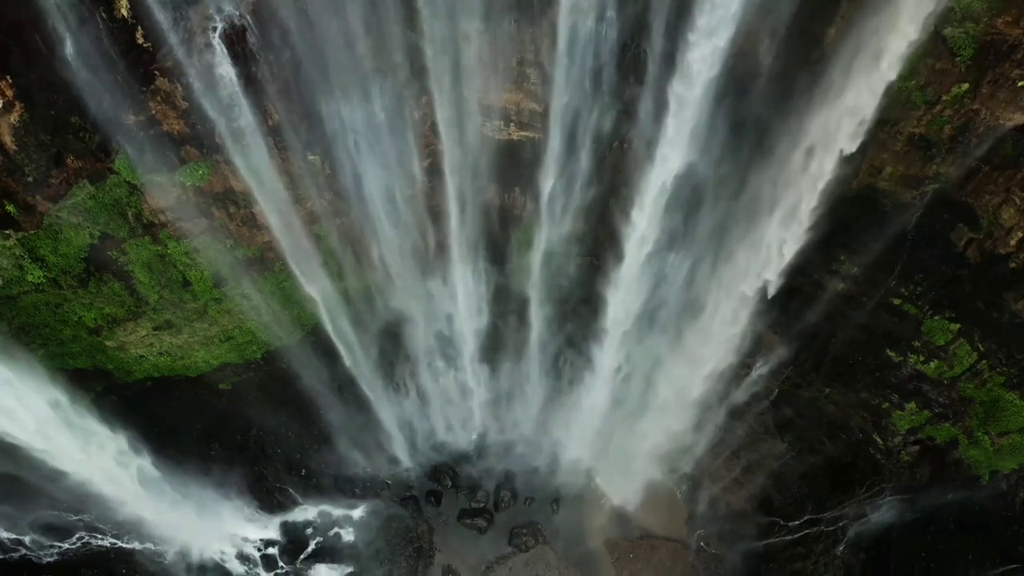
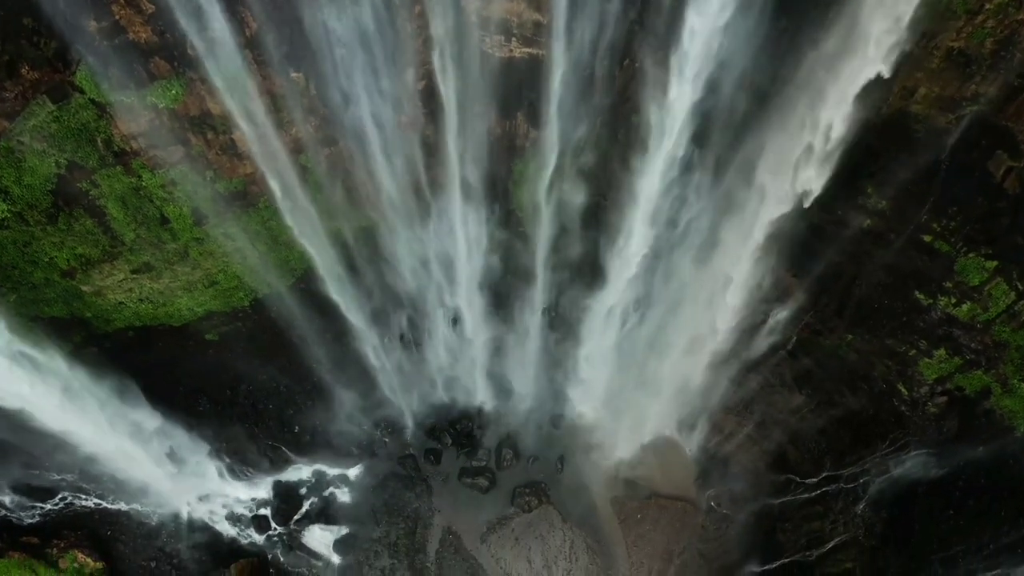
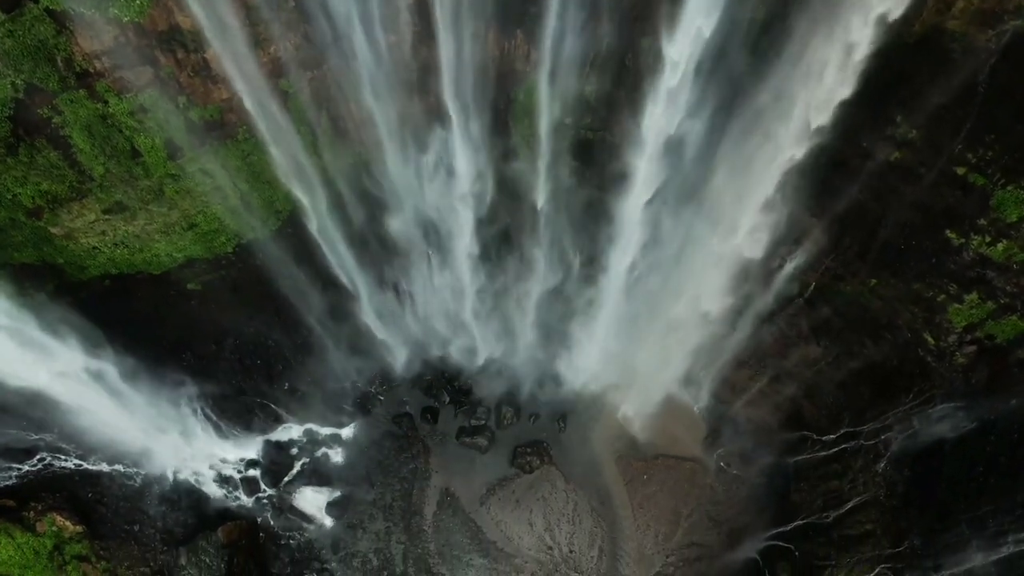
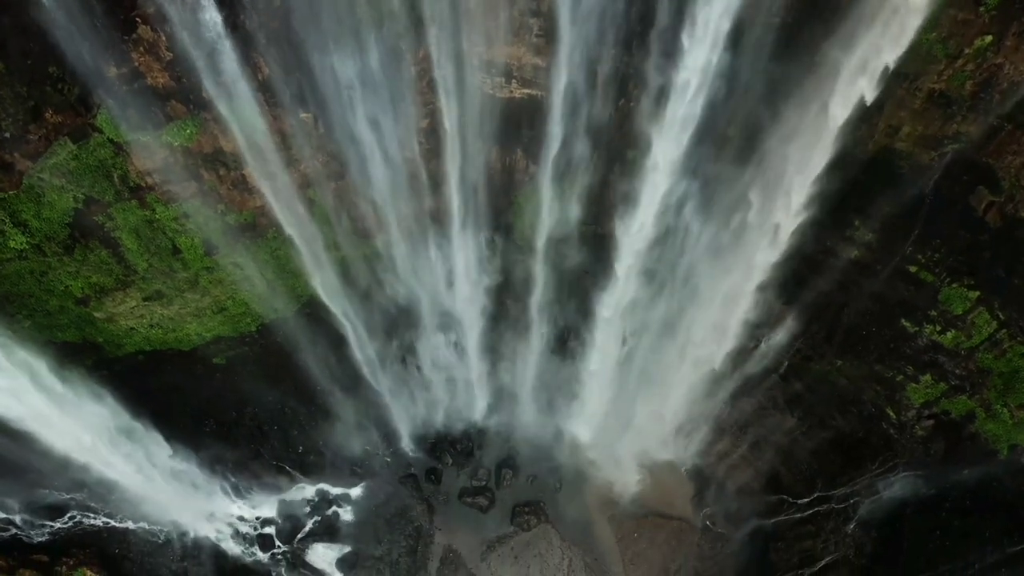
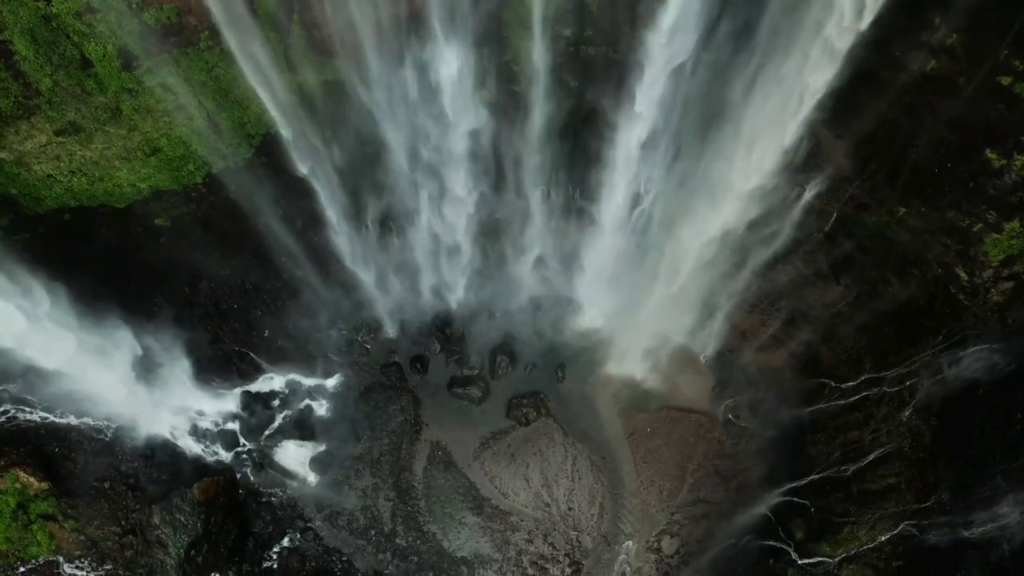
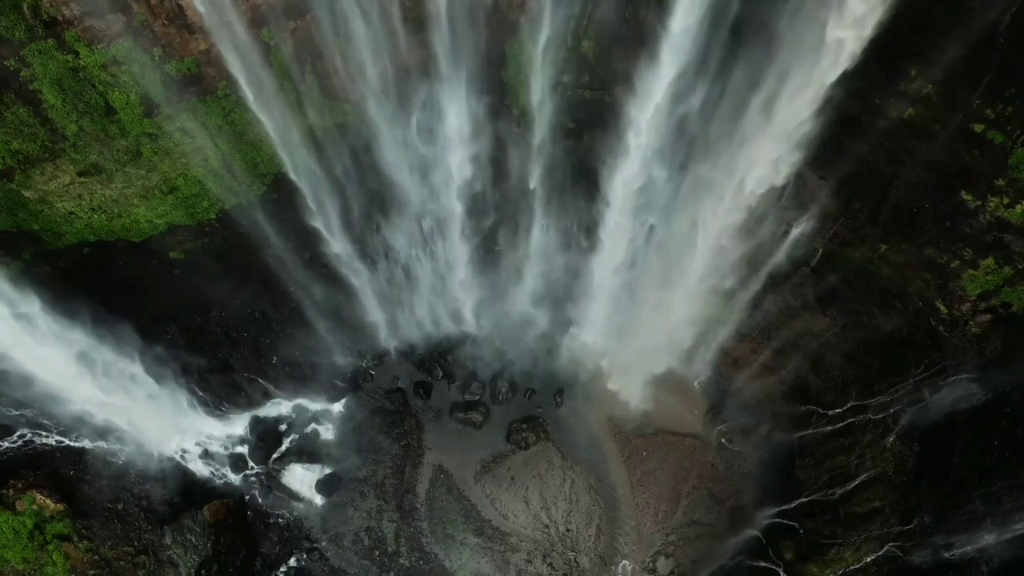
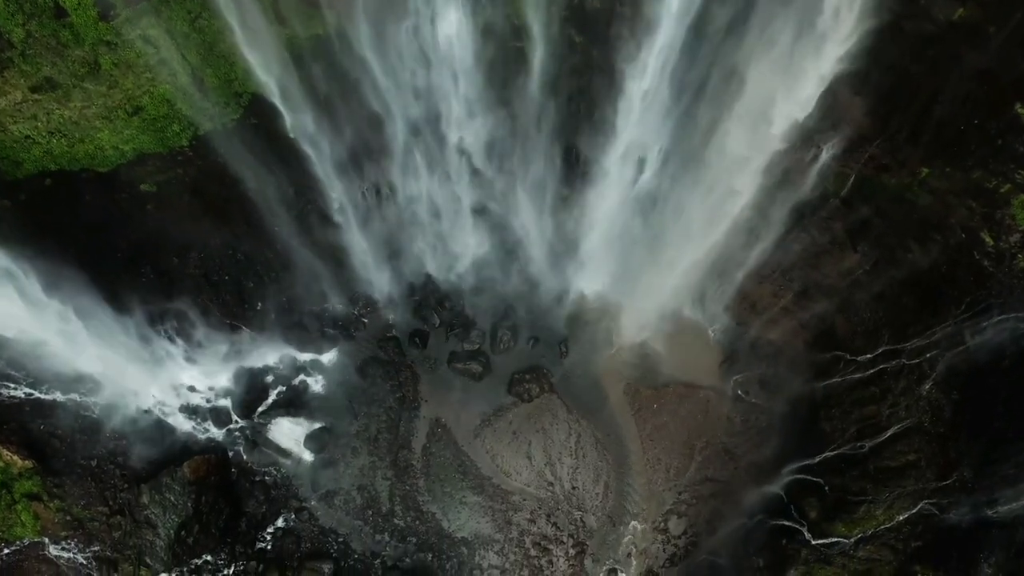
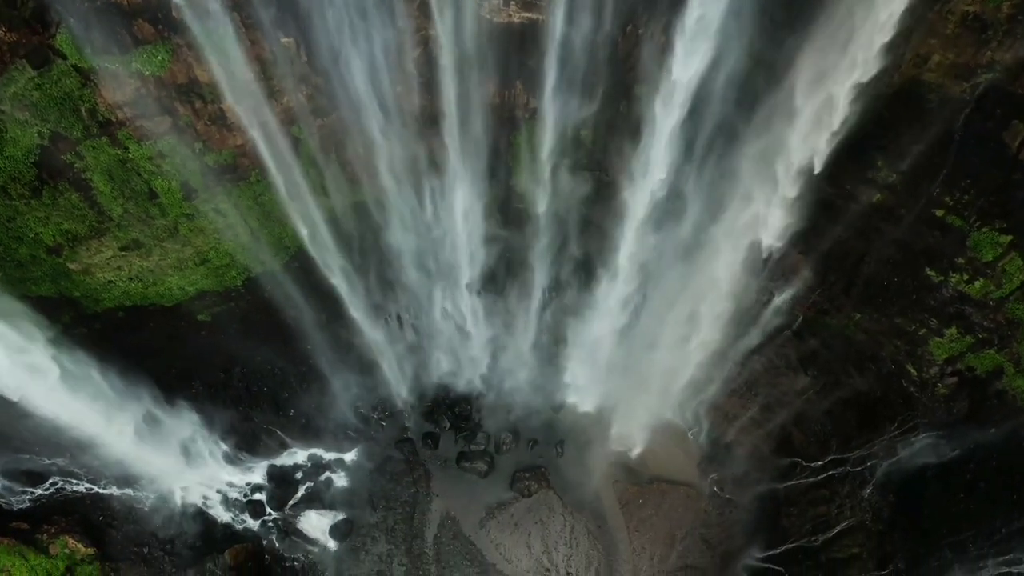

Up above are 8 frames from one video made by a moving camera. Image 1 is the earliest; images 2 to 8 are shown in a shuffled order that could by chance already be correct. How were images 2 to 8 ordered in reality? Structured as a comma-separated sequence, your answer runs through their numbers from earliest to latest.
4, 2, 8, 3, 6, 5, 7
